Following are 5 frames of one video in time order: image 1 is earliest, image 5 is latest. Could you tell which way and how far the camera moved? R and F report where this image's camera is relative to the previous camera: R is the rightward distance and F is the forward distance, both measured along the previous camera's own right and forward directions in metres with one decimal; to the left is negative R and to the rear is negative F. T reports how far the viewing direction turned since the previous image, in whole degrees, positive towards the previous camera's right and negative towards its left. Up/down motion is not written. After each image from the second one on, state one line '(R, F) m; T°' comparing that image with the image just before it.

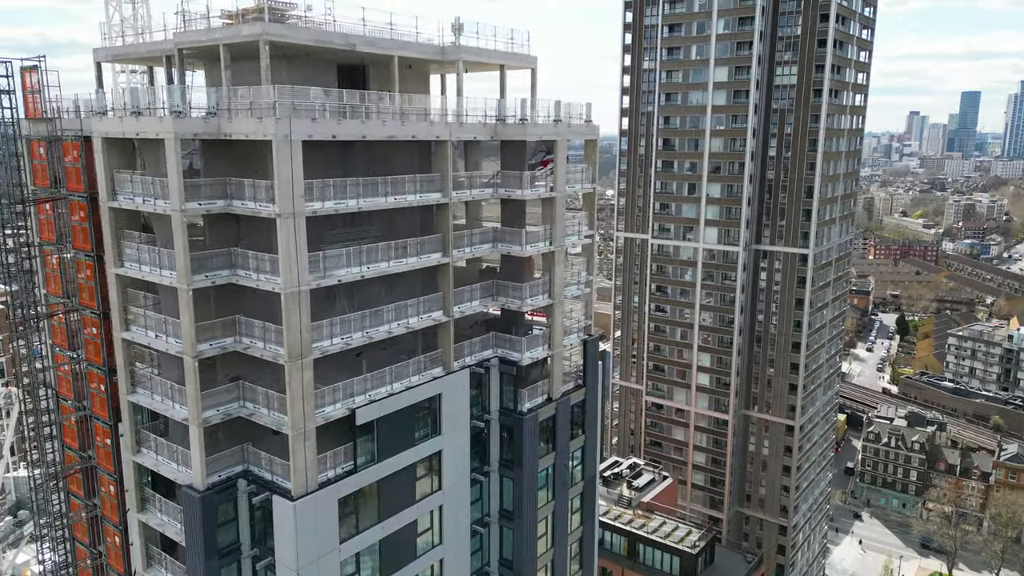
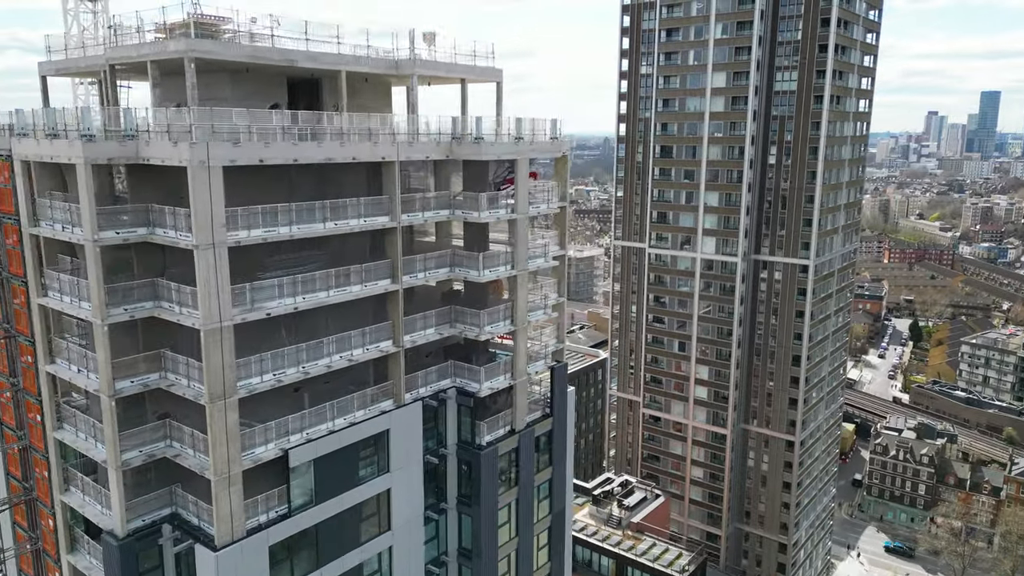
(+1.3, +1.0) m; -1°
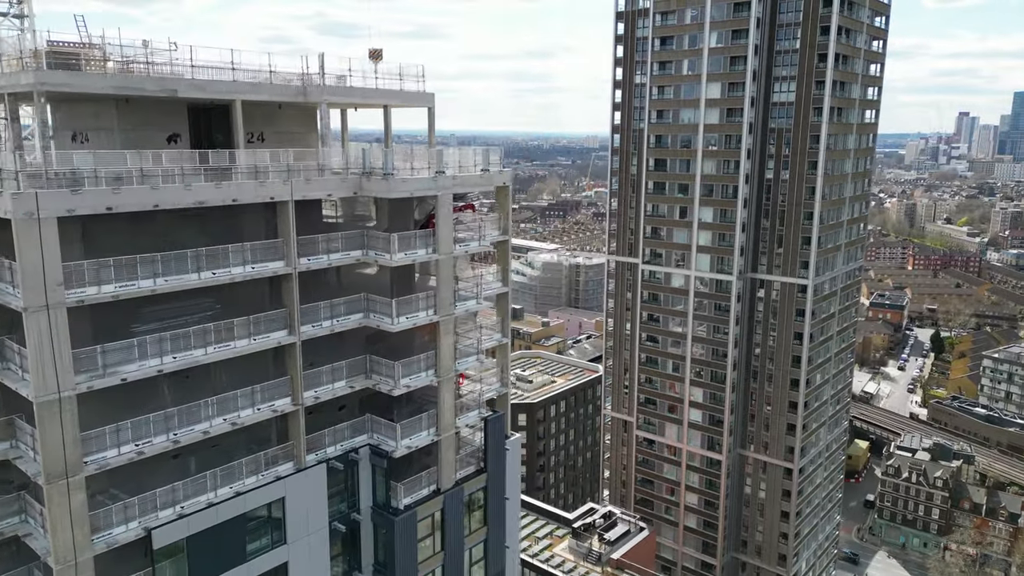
(+2.2, +1.7) m; -2°
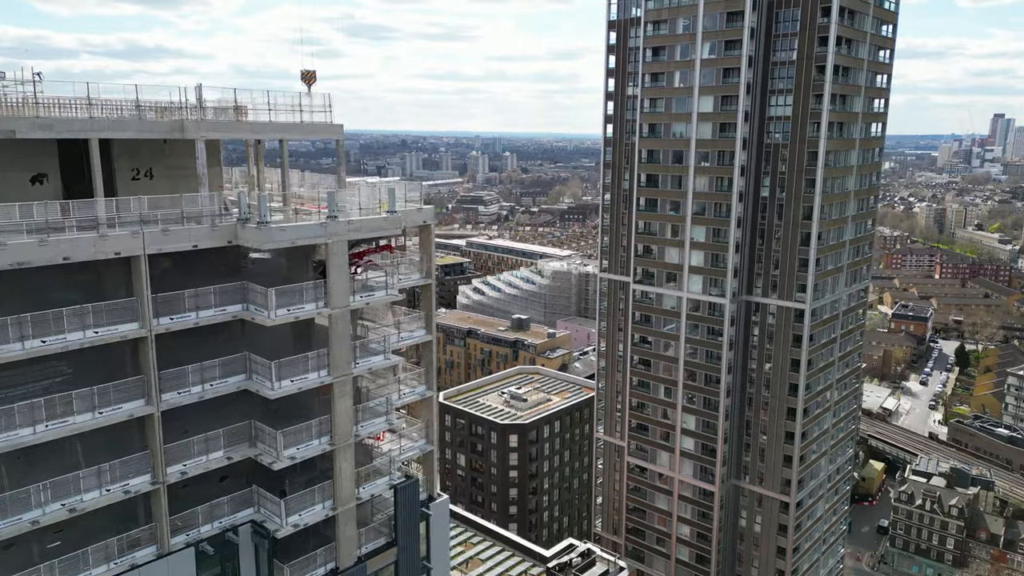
(+2.4, +1.9) m; -2°
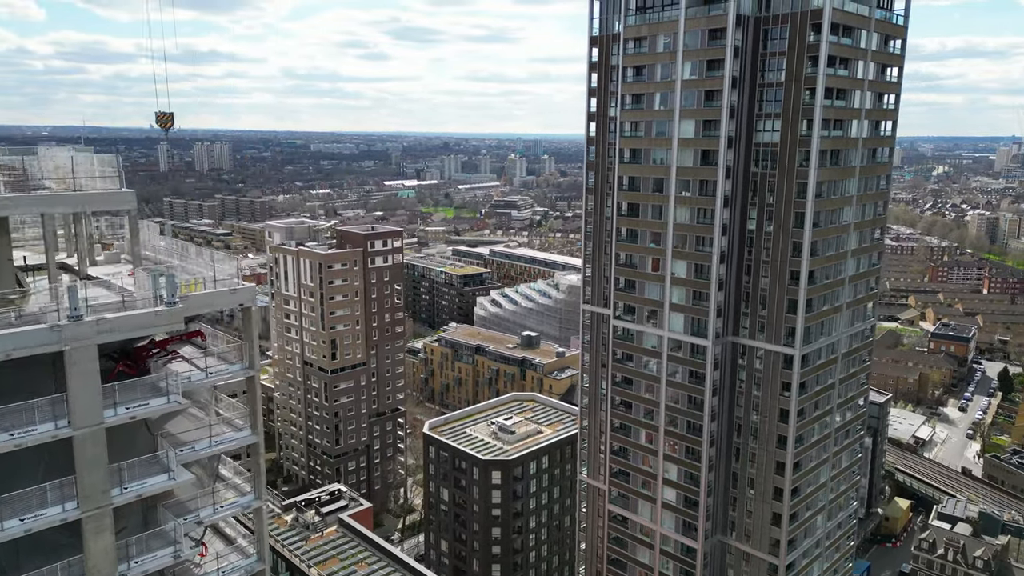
(+4.0, +3.1) m; -3°
